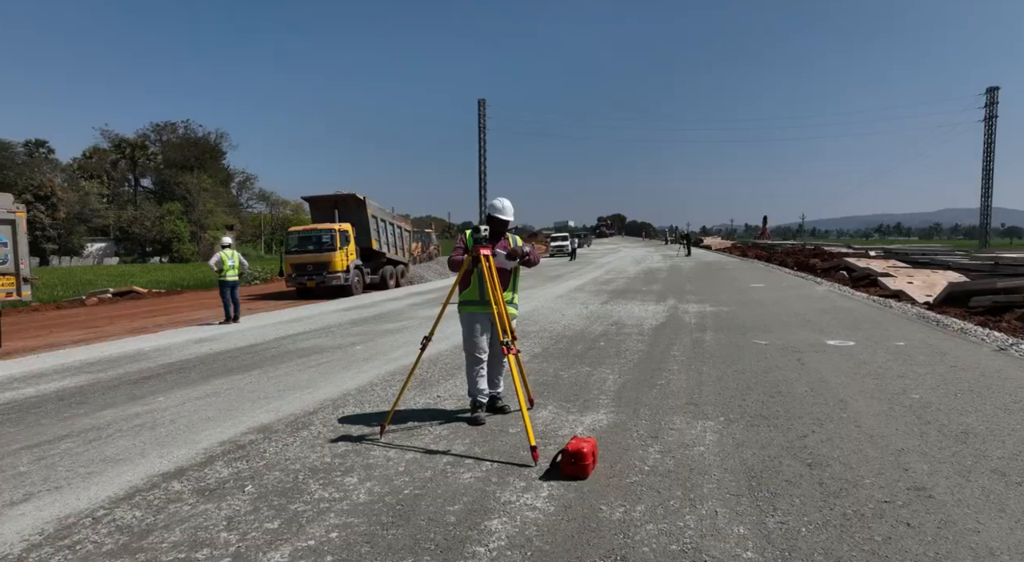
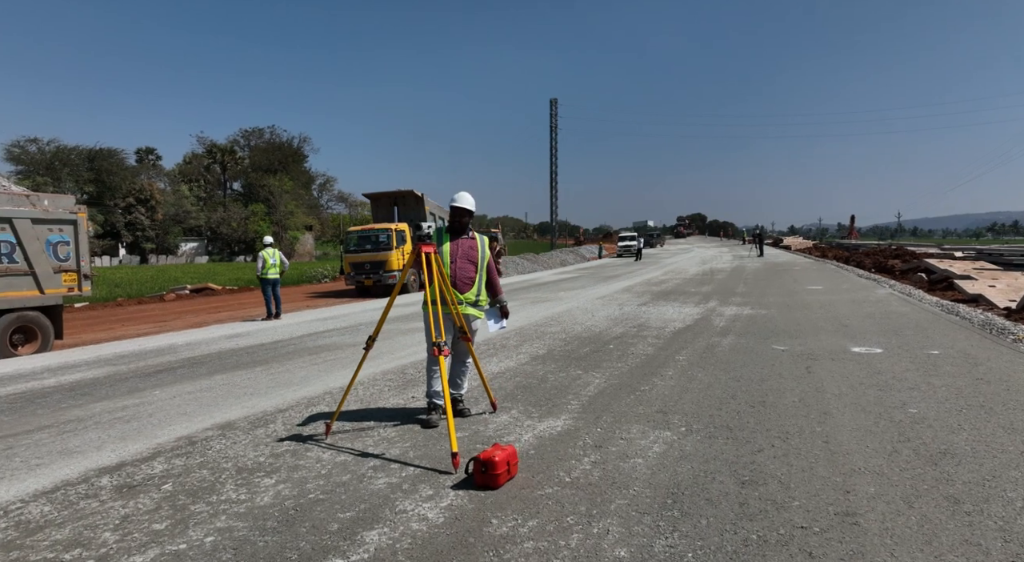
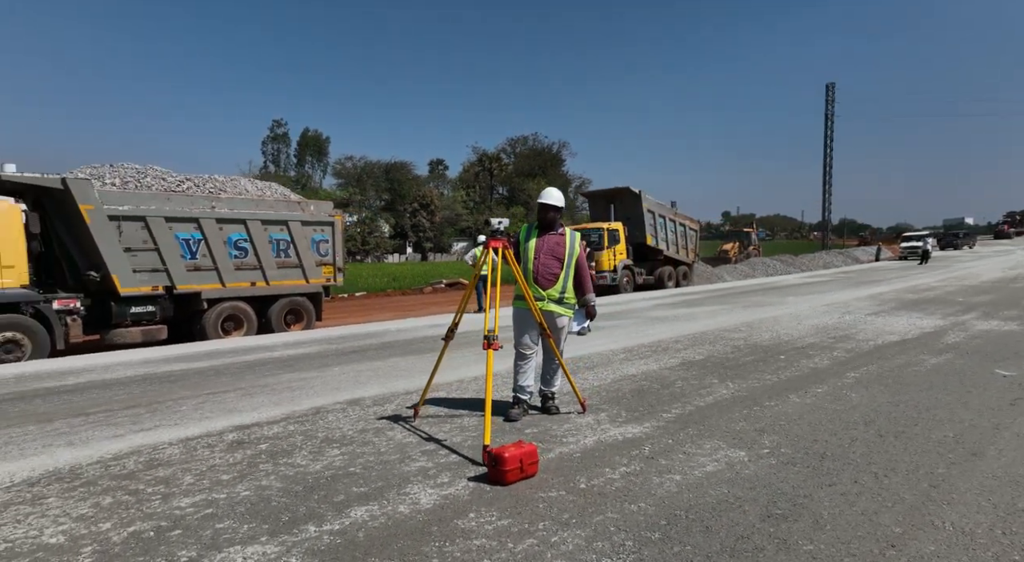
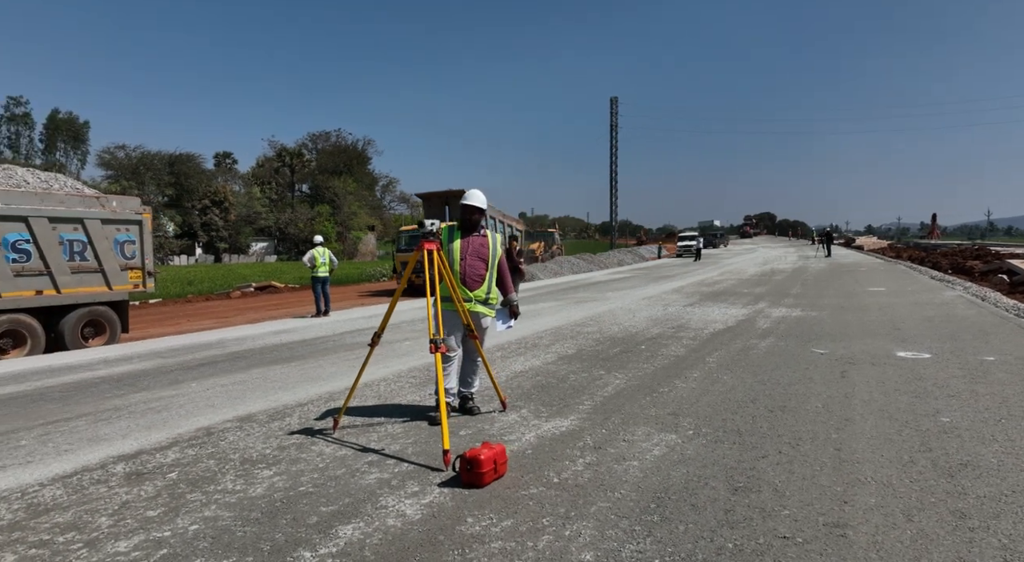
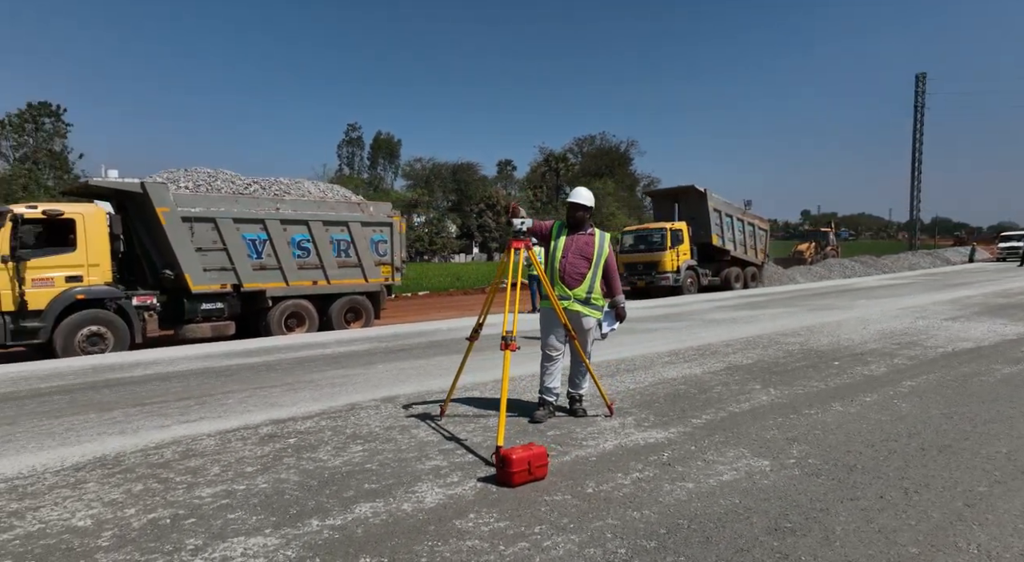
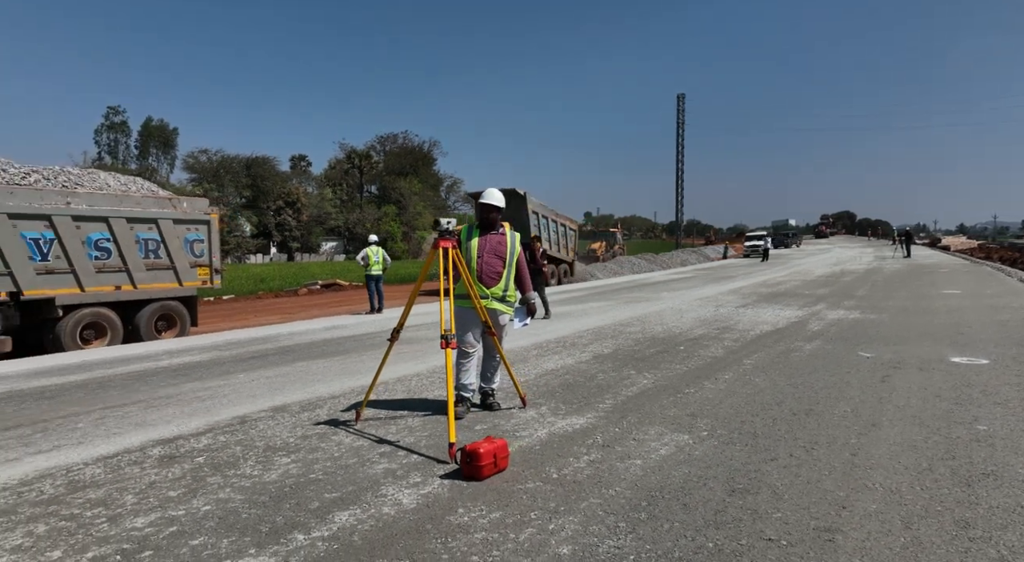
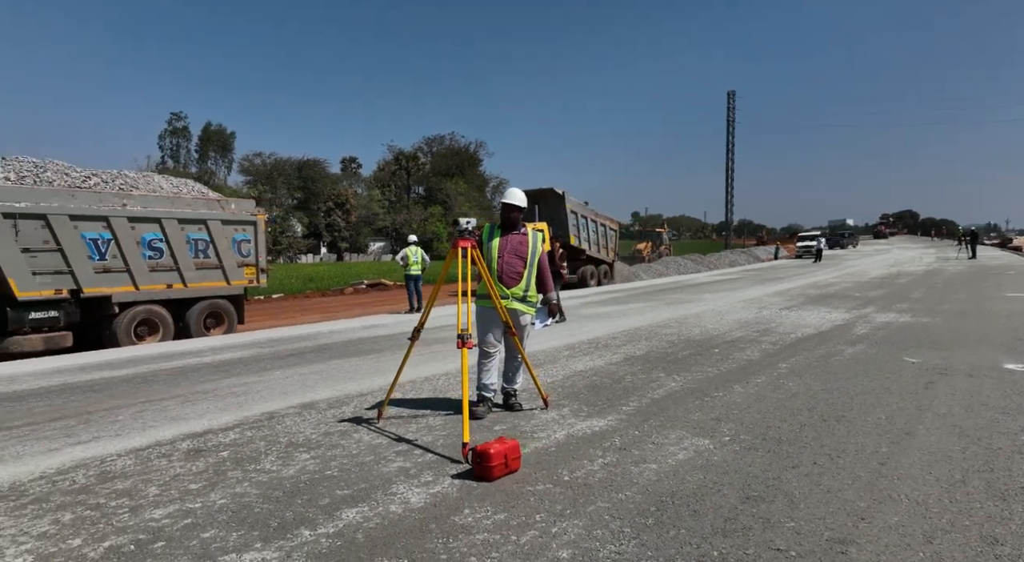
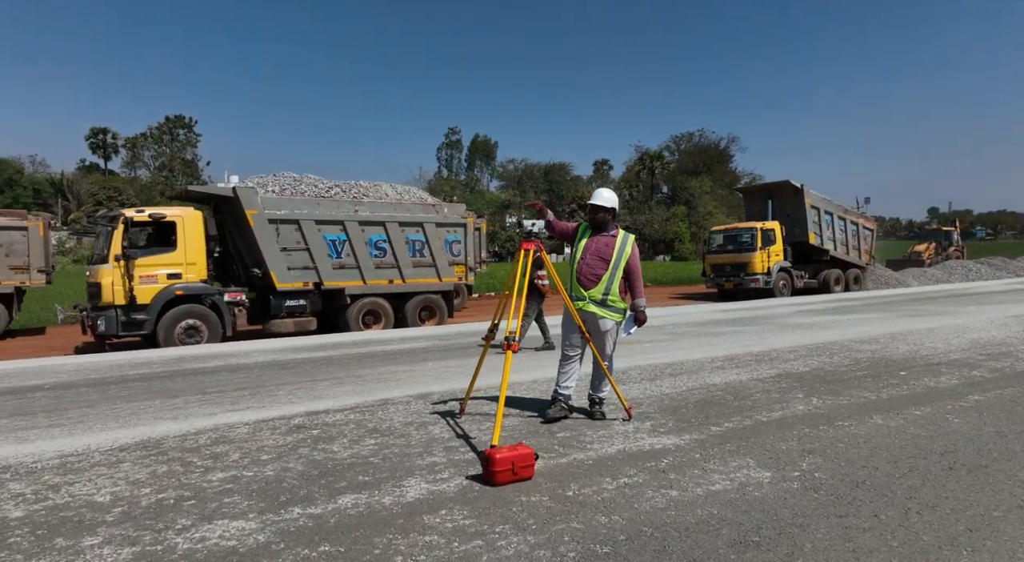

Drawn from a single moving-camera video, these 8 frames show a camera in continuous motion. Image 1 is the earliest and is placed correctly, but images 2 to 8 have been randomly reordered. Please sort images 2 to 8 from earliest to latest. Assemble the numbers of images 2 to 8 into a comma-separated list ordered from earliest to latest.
2, 4, 6, 7, 3, 5, 8
